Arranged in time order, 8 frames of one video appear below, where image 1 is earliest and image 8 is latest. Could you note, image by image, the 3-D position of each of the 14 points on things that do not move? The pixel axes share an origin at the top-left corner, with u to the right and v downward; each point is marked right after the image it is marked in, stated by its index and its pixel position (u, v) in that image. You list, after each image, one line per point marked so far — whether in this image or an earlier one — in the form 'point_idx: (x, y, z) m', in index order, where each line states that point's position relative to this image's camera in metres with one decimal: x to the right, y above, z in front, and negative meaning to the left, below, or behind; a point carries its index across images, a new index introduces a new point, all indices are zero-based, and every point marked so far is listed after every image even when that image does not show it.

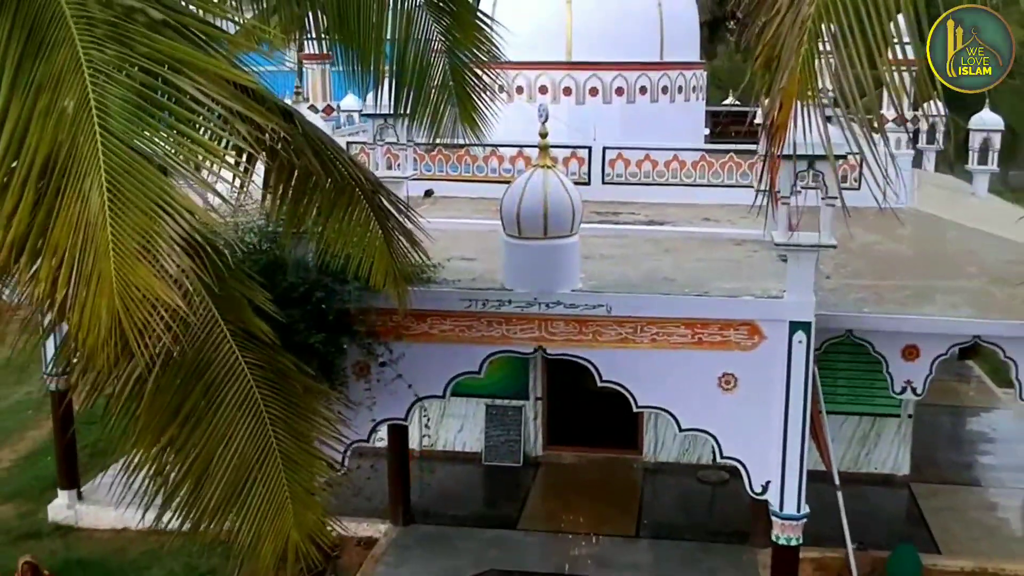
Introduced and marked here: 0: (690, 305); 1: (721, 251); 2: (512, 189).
0: (+1.1, -0.1, +6.4) m
1: (+1.5, +0.3, +7.9) m
2: (0.0, +0.6, +6.5) m
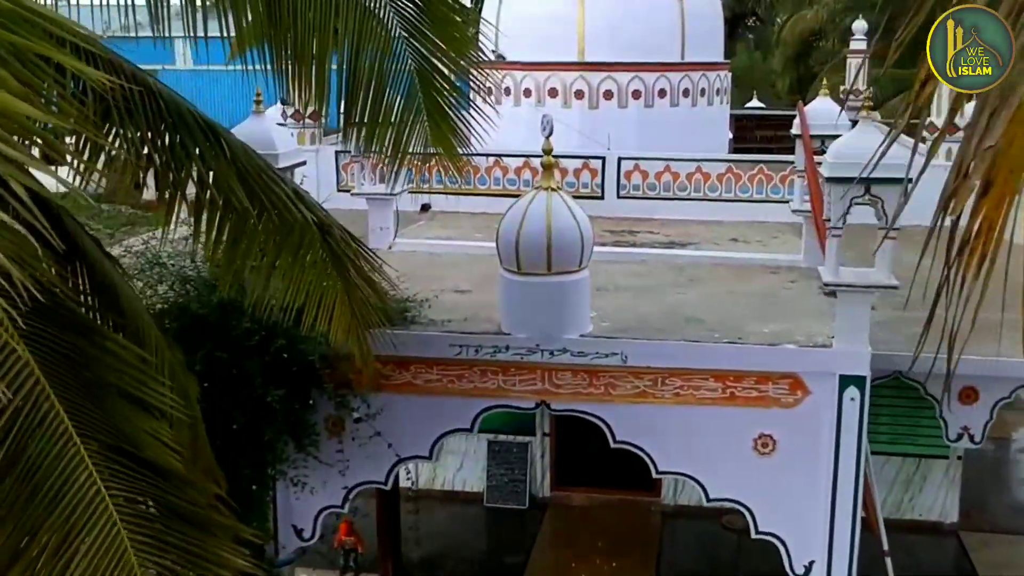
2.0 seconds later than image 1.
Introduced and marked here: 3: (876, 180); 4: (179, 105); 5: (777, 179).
0: (+1.1, -0.3, +5.4) m
1: (+1.6, 0.0, +6.8) m
2: (0.0, +0.4, +5.5) m
3: (+1.7, +0.5, +5.1) m
4: (-1.1, +0.6, +3.6) m
5: (+2.2, +0.9, +9.1) m
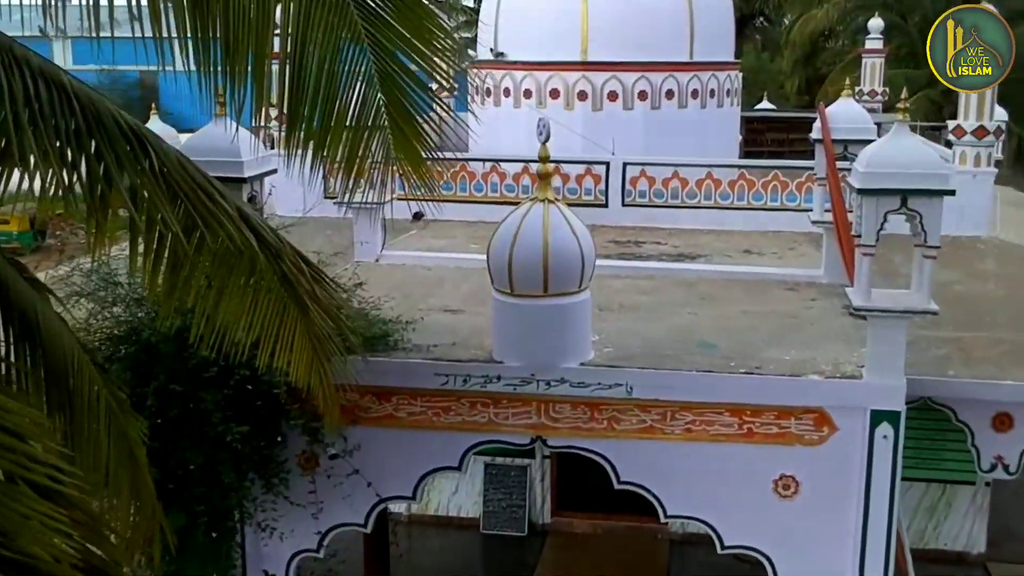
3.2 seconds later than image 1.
0: (+1.0, -0.5, +4.8) m
1: (+1.5, -0.1, +6.3) m
2: (0.0, +0.3, +4.9) m
3: (+1.7, +0.4, +4.5) m
4: (-1.2, +0.5, +3.1) m
5: (+2.2, +0.8, +8.5) m
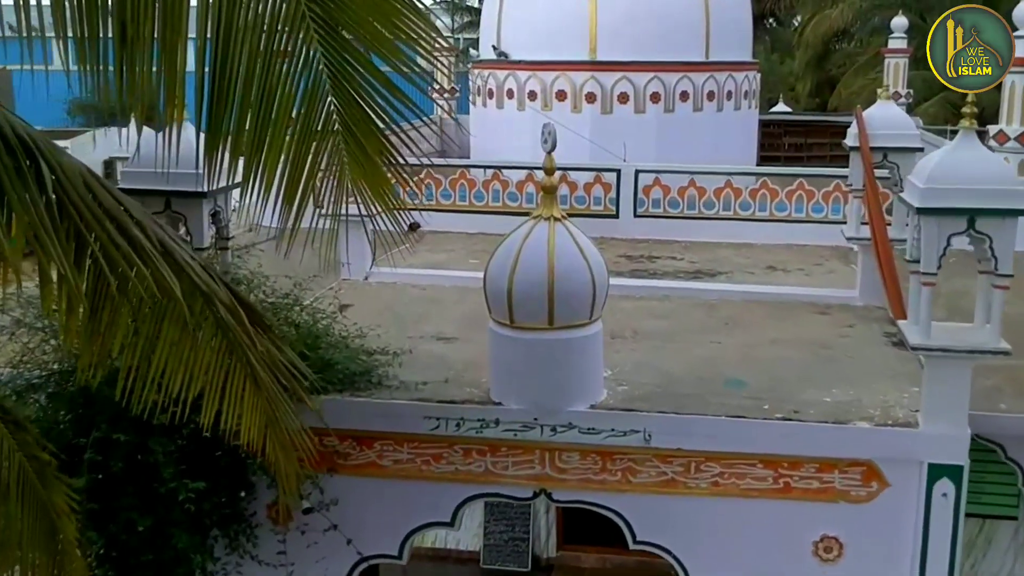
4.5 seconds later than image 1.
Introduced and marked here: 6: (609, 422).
0: (+1.0, -0.6, +4.2) m
1: (+1.5, -0.2, +5.6) m
2: (0.0, +0.2, +4.3) m
3: (+1.7, +0.3, +3.8) m
4: (-1.2, +0.4, +2.4) m
5: (+2.3, +0.7, +7.8) m
6: (+0.4, -0.5, +4.3) m
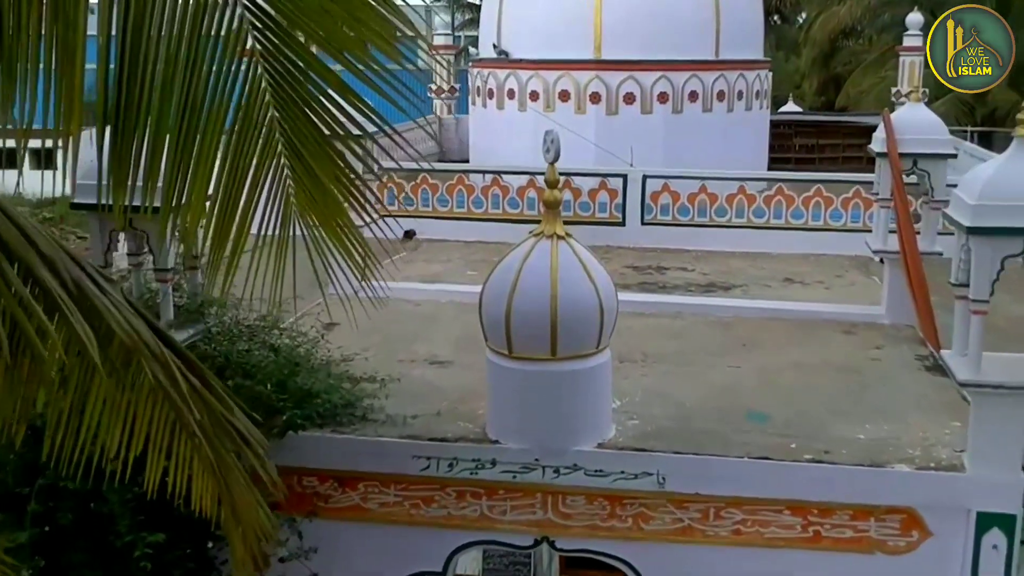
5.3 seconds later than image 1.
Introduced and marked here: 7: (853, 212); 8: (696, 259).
0: (+1.0, -0.7, +3.7) m
1: (+1.5, -0.3, +5.2) m
2: (0.0, +0.1, +3.8) m
3: (+1.7, +0.2, +3.4) m
4: (-1.2, +0.3, +2.0) m
5: (+2.3, +0.6, +7.4) m
6: (+0.4, -0.6, +3.8) m
7: (+2.4, +0.5, +7.4) m
8: (+1.3, +0.2, +7.4) m
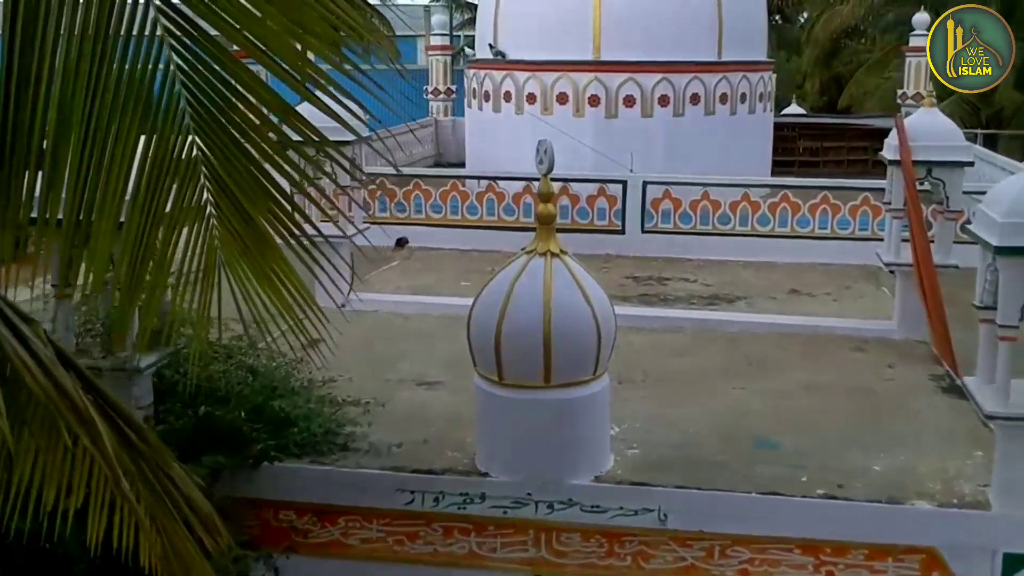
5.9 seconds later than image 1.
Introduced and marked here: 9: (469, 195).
0: (+1.0, -0.7, +3.5) m
1: (+1.5, -0.4, +4.9) m
2: (-0.1, 0.0, +3.6) m
3: (+1.7, +0.1, +3.1) m
4: (-1.2, +0.2, +1.7) m
5: (+2.2, +0.5, +7.1) m
6: (+0.3, -0.7, +3.6) m
7: (+2.3, +0.5, +7.1) m
8: (+1.2, +0.1, +7.1) m
9: (-0.3, +0.7, +7.6) m
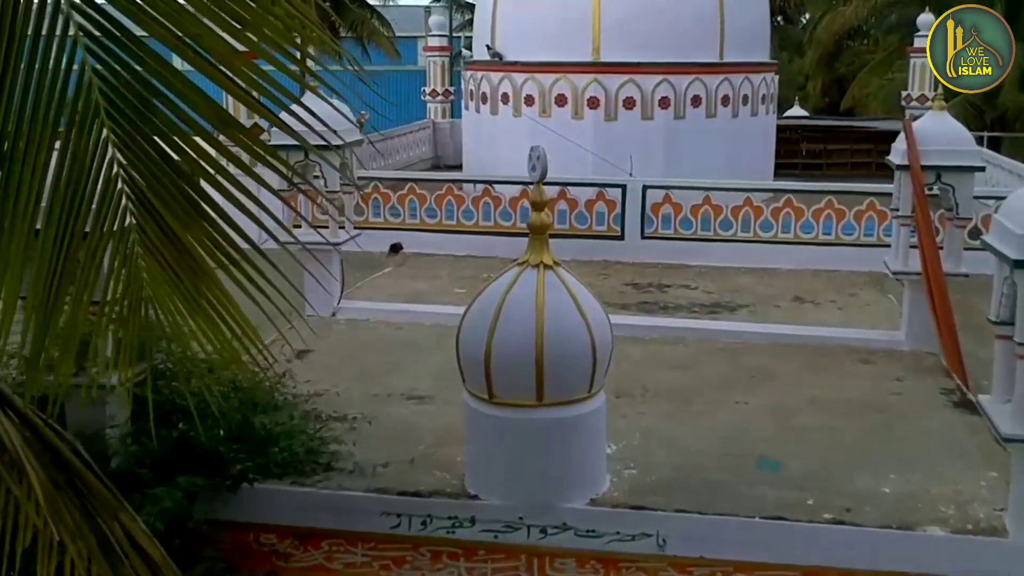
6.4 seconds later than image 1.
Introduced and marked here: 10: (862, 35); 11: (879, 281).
0: (+1.0, -0.8, +3.3) m
1: (+1.5, -0.4, +4.7) m
2: (-0.1, 0.0, +3.4) m
3: (+1.6, +0.1, +3.0) m
4: (-1.3, +0.2, +1.5) m
5: (+2.2, +0.5, +6.9) m
6: (+0.3, -0.7, +3.4) m
7: (+2.3, +0.4, +6.9) m
8: (+1.2, +0.1, +6.9) m
9: (-0.3, +0.6, +7.4) m
10: (+5.8, +4.2, +17.6) m
11: (+2.3, 0.0, +6.7) m
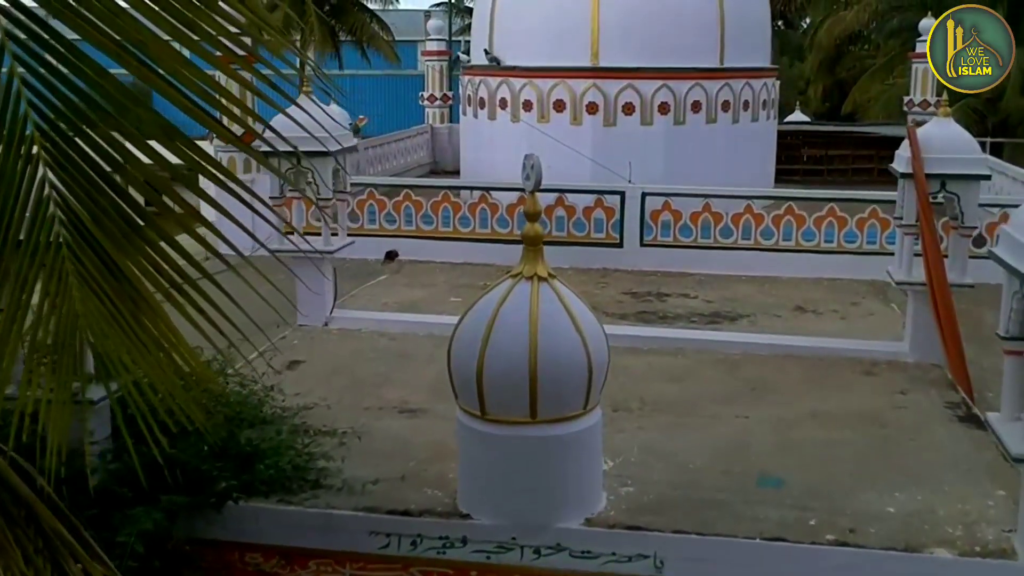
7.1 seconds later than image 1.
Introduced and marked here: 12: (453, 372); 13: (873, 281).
0: (+0.9, -0.8, +3.2) m
1: (+1.5, -0.5, +4.6) m
2: (-0.1, -0.1, +3.3) m
3: (+1.6, 0.0, +2.8) m
4: (-1.3, +0.2, +1.4) m
5: (+2.2, +0.4, +6.8) m
6: (+0.3, -0.8, +3.3) m
7: (+2.3, +0.4, +6.8) m
8: (+1.2, 0.0, +6.8) m
9: (-0.4, +0.6, +7.3) m
10: (+5.8, +4.1, +17.5) m
11: (+2.3, 0.0, +6.6) m
12: (-0.2, -0.3, +3.3) m
13: (+2.3, 0.0, +6.8) m
